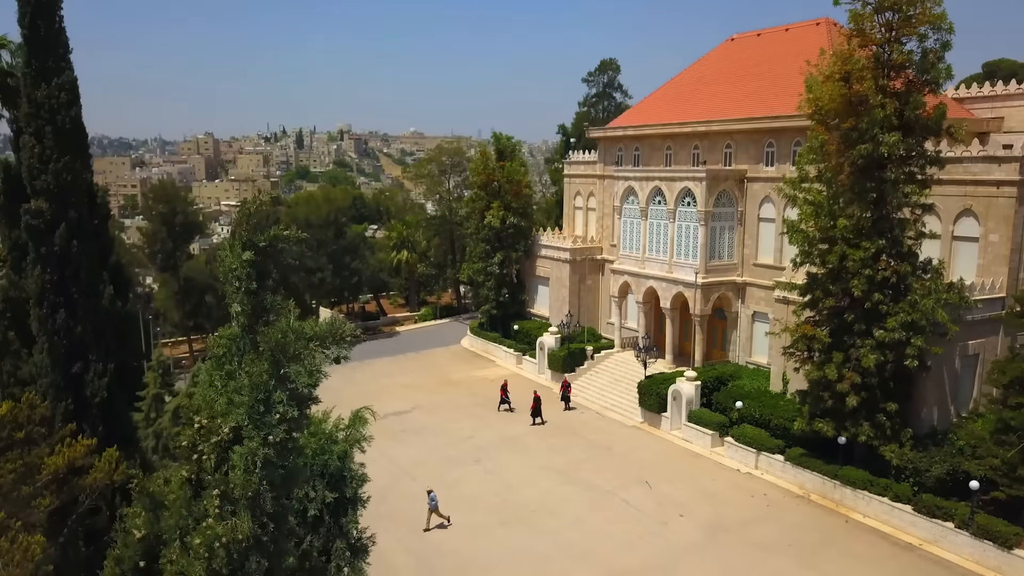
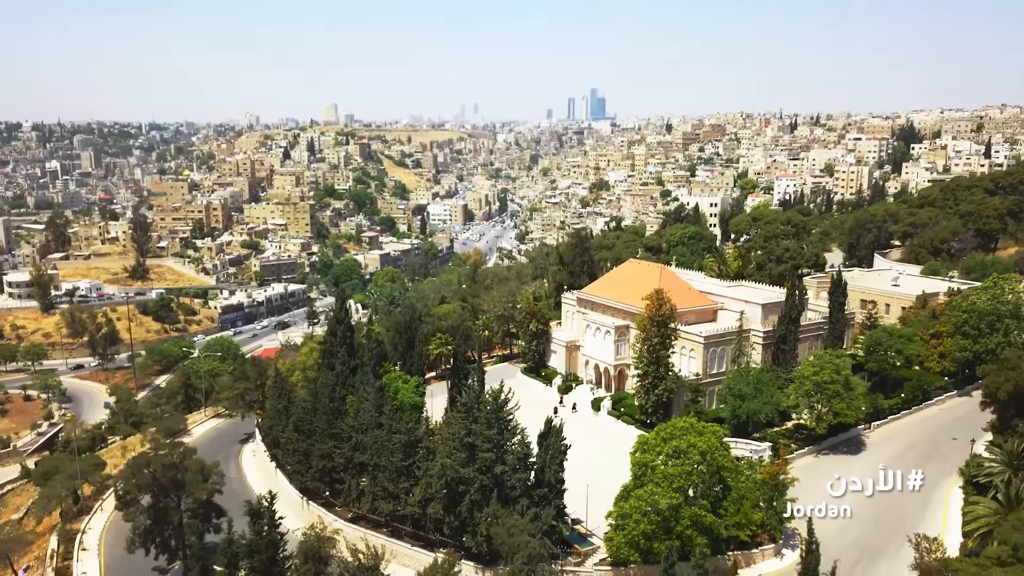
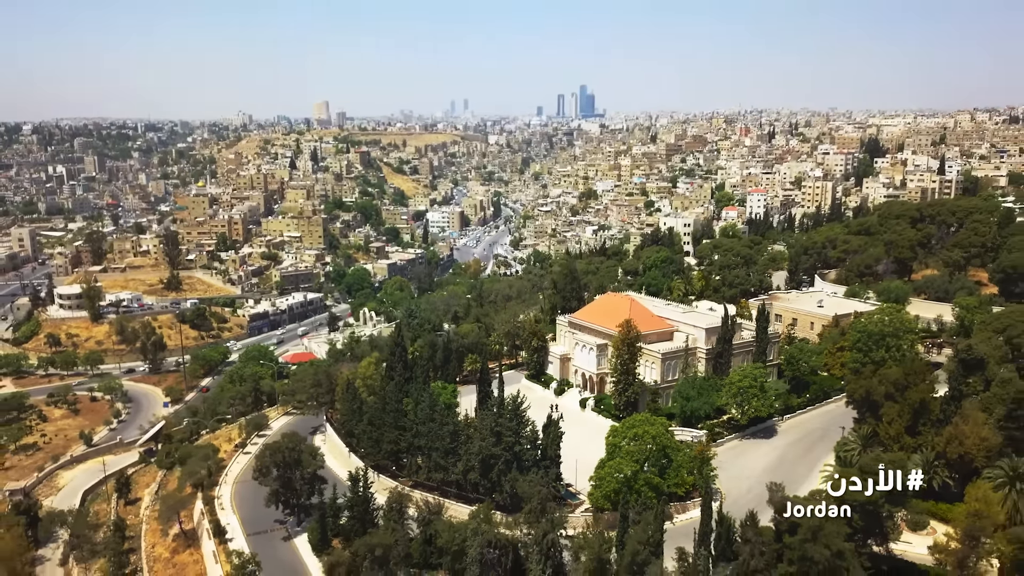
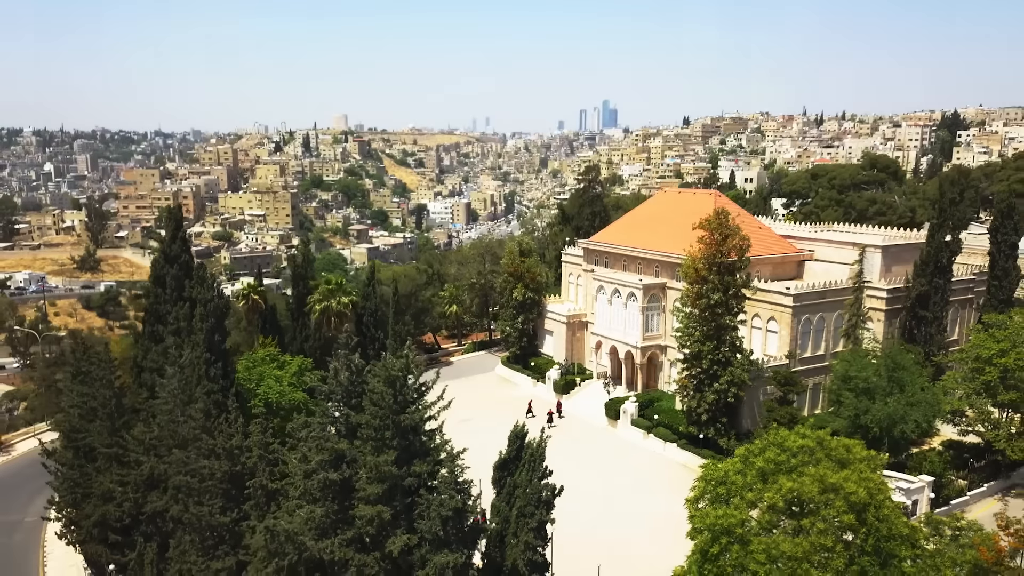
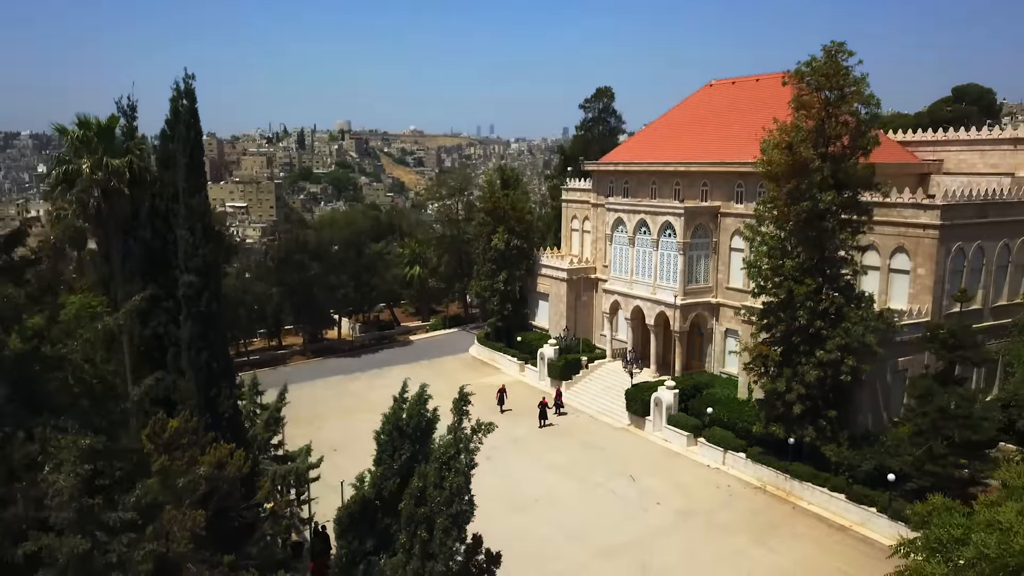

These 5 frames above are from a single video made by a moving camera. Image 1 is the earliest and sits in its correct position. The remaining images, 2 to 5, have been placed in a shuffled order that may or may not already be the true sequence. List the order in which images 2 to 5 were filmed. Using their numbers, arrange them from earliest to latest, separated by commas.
5, 4, 2, 3
